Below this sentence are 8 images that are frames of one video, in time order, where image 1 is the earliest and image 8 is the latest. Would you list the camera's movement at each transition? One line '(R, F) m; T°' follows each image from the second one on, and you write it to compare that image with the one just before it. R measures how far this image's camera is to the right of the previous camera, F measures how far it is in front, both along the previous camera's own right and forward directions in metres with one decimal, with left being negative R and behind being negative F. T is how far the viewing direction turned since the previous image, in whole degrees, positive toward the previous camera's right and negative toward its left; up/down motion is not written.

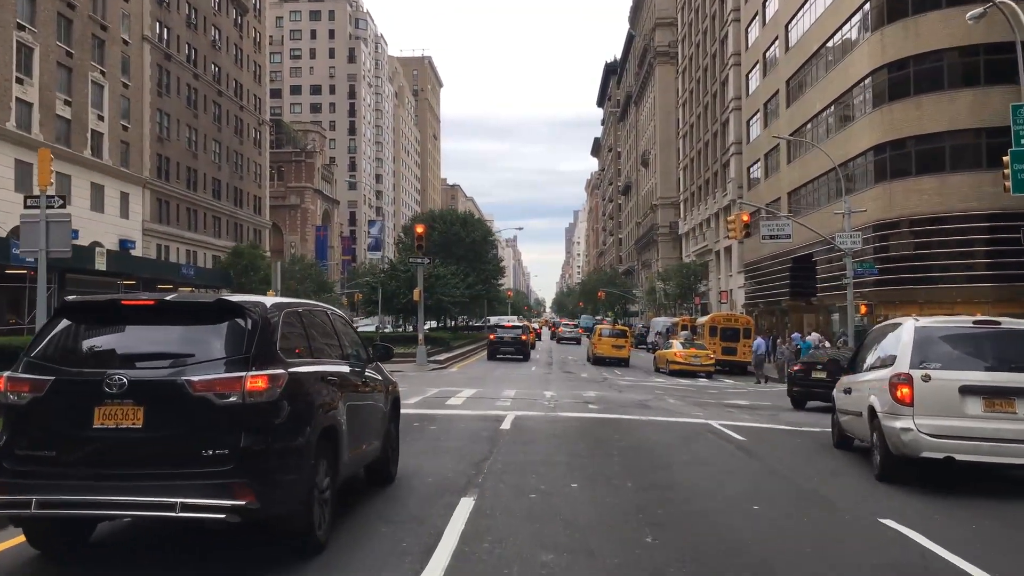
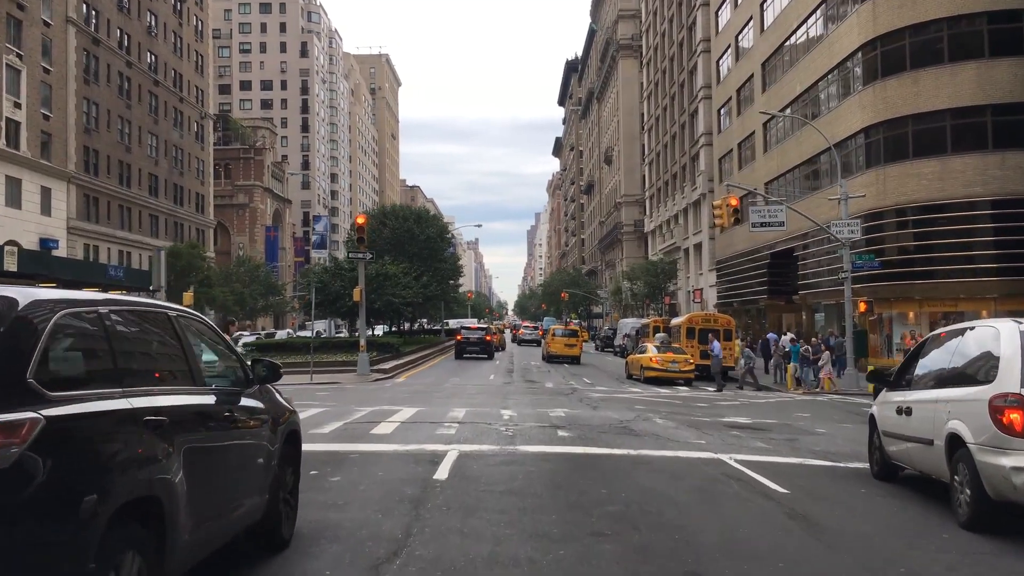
(+0.2, +3.8) m; +2°
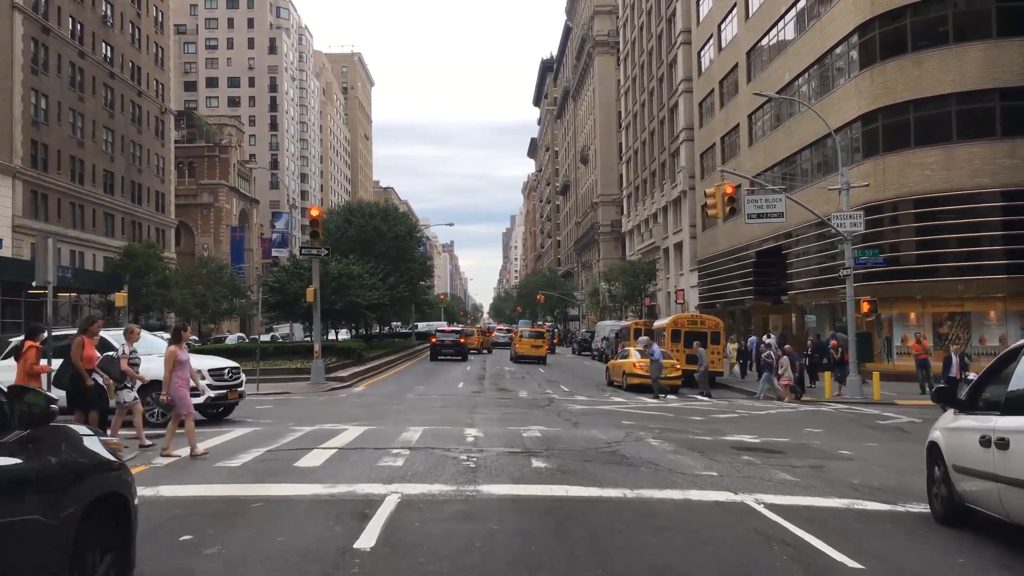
(+0.2, +2.6) m; +2°
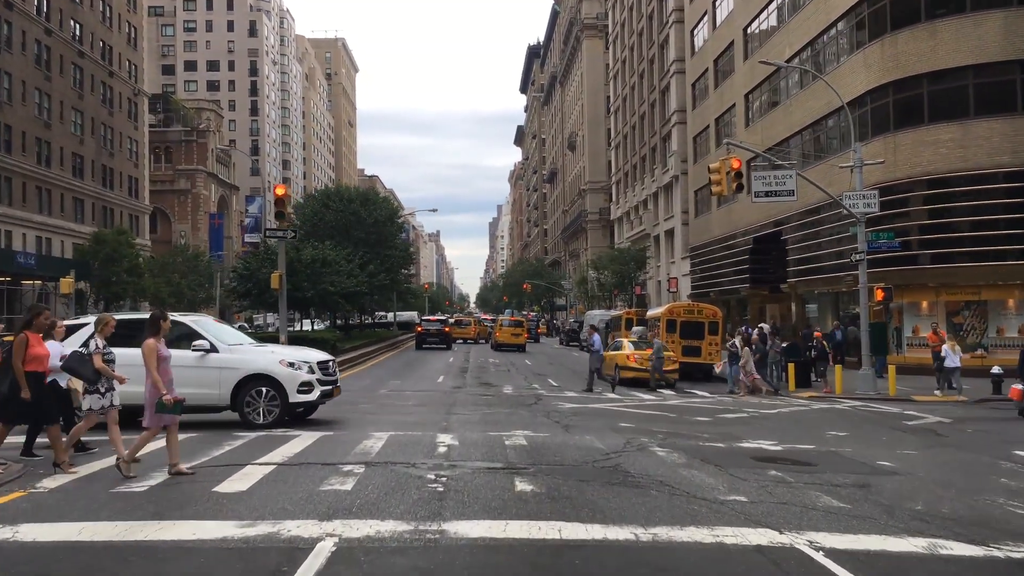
(+0.1, +2.1) m; +1°
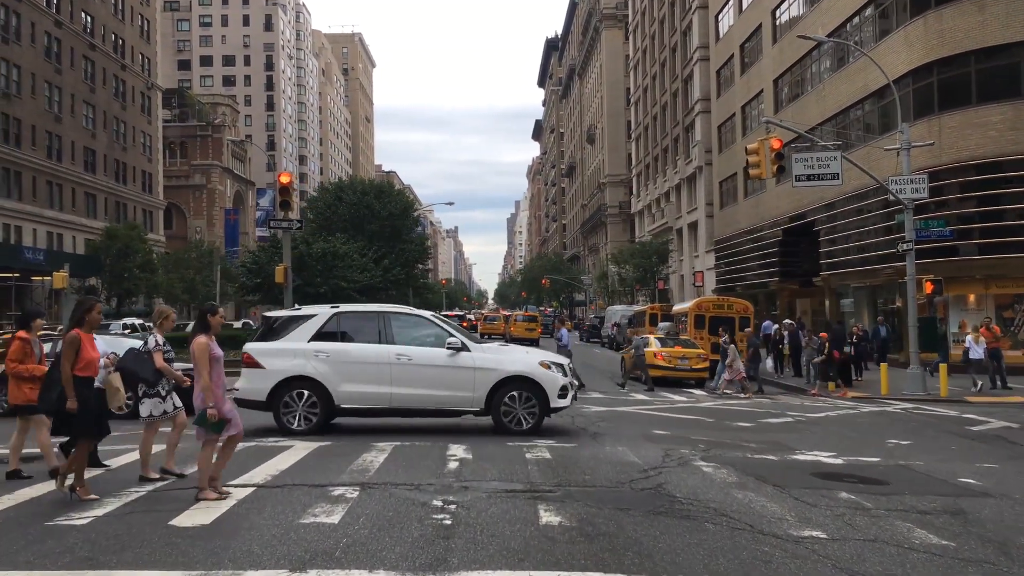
(0.0, +1.5) m; -1°
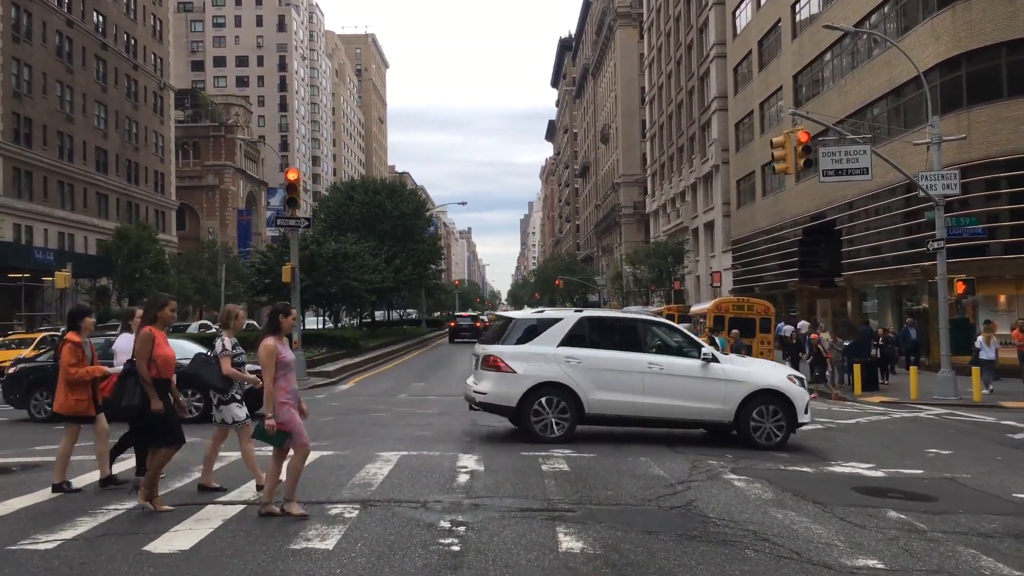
(0.0, +0.7) m; -1°
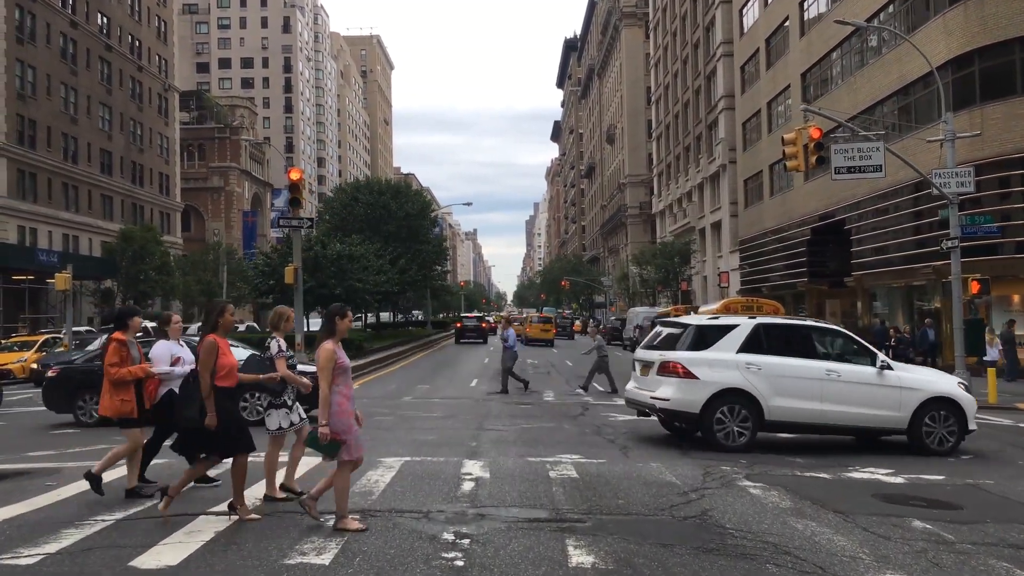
(0.0, +0.3) m; 0°
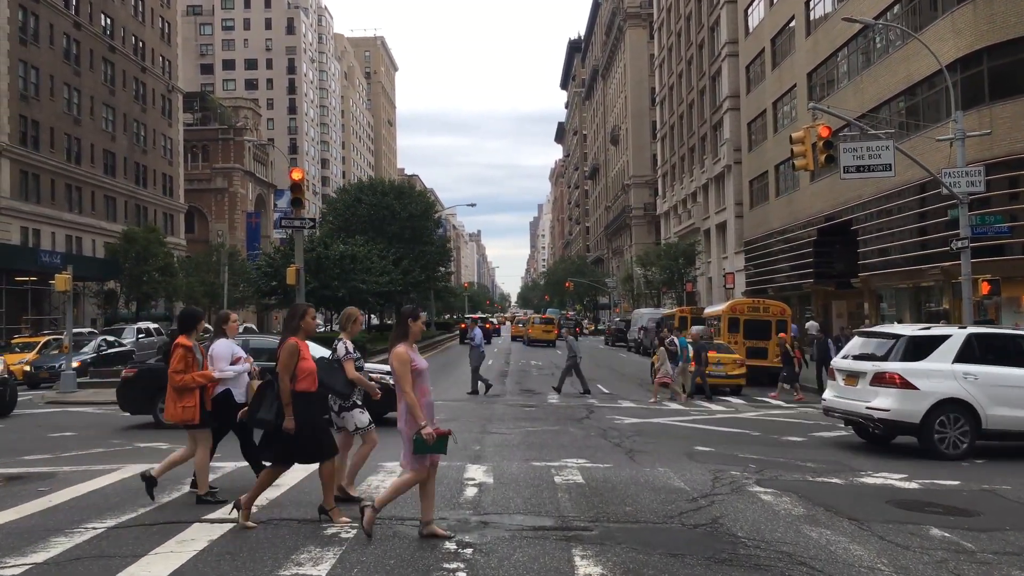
(0.0, +0.2) m; 0°
